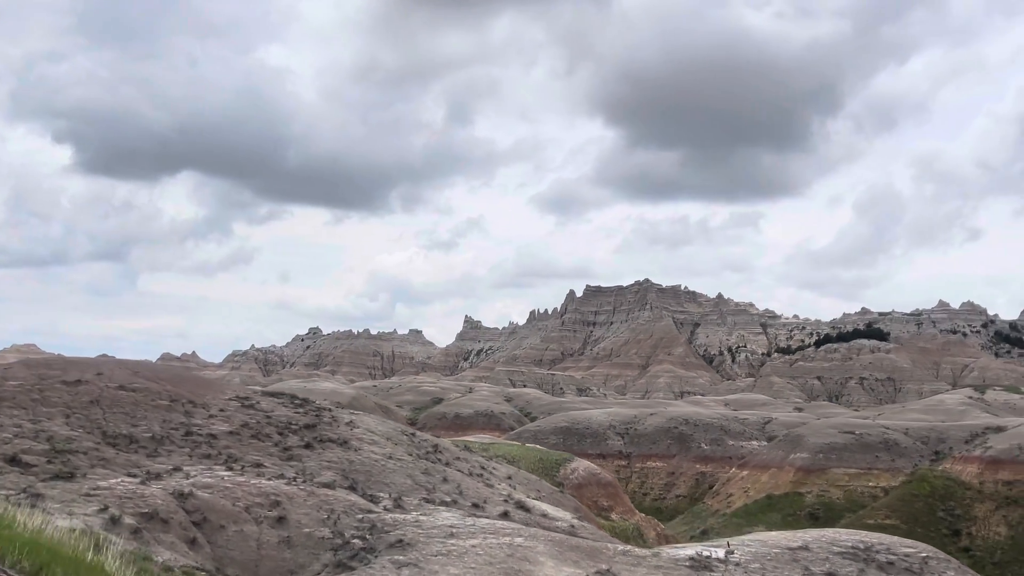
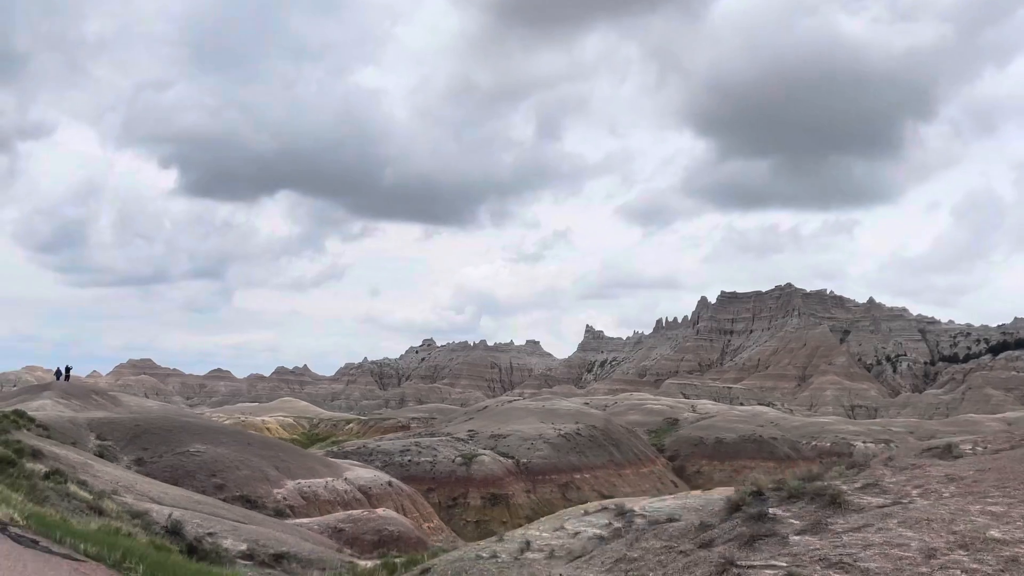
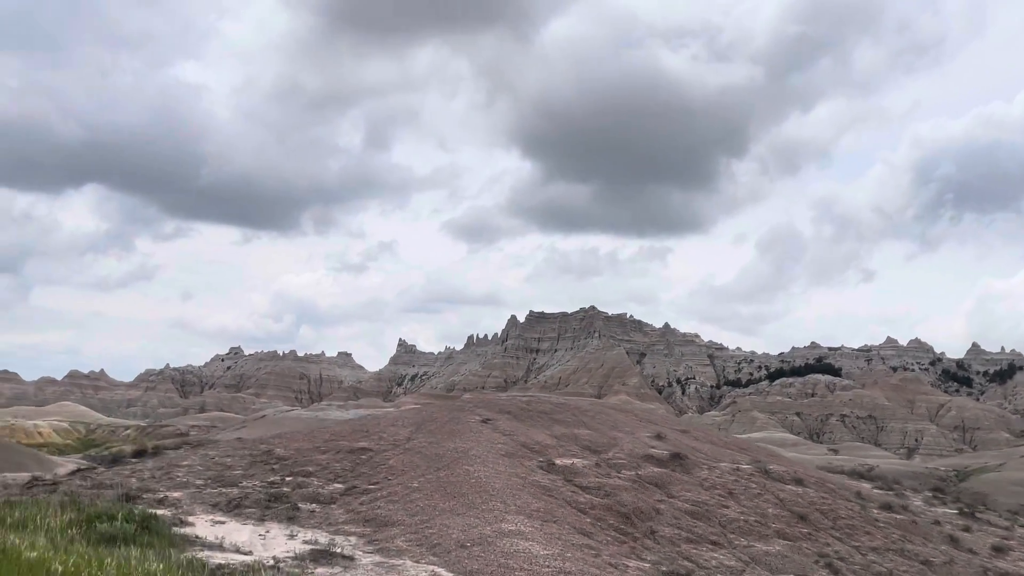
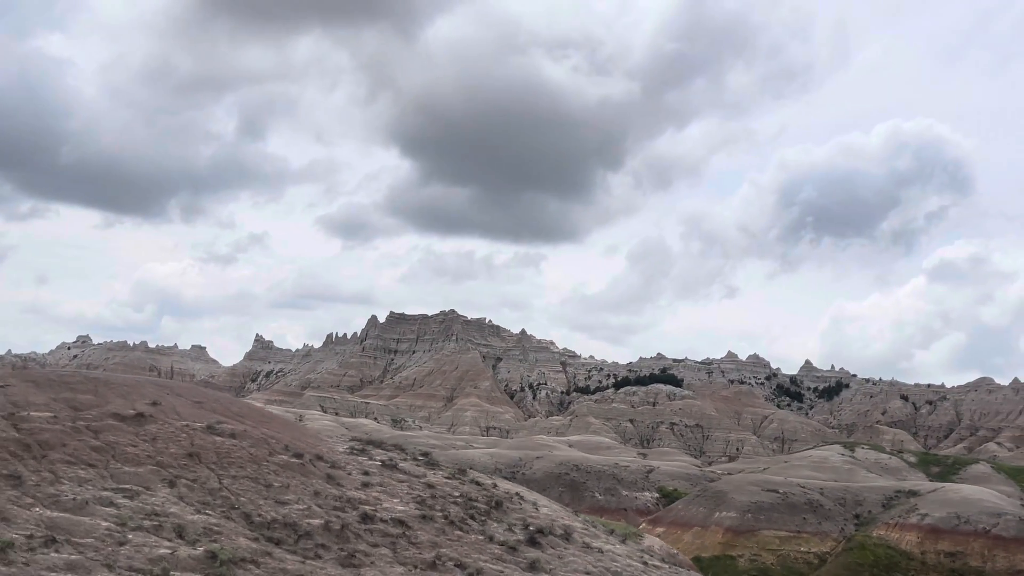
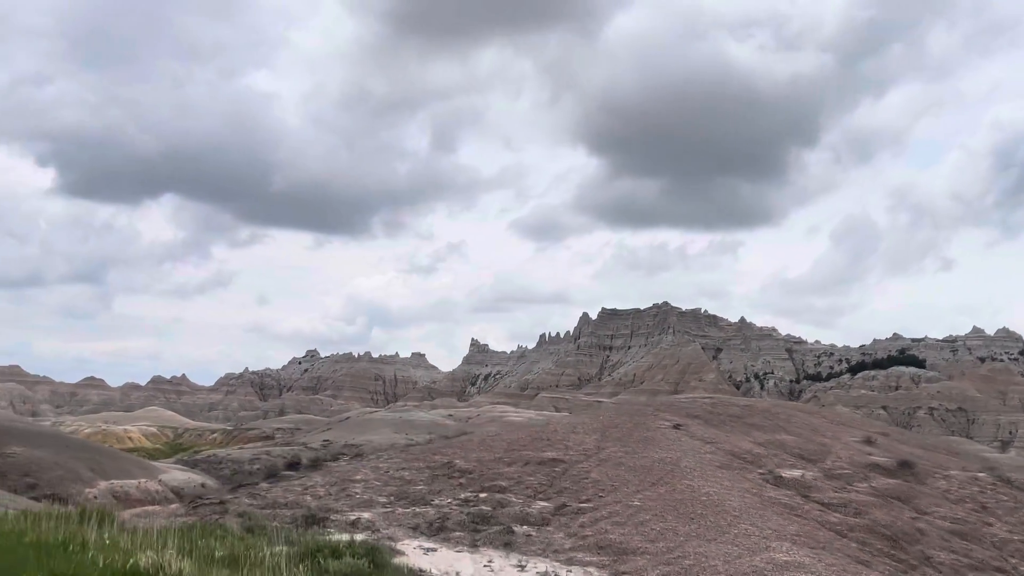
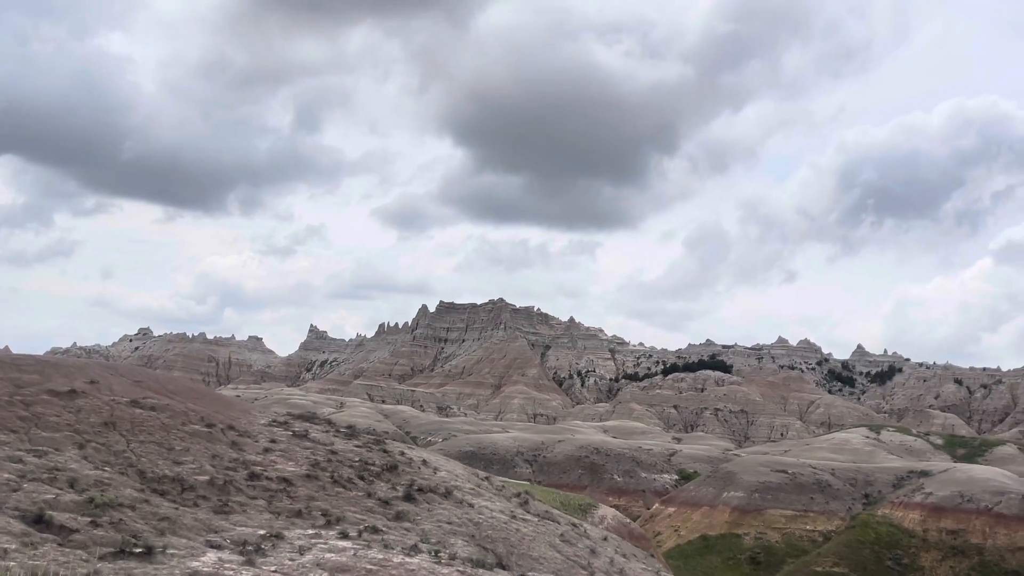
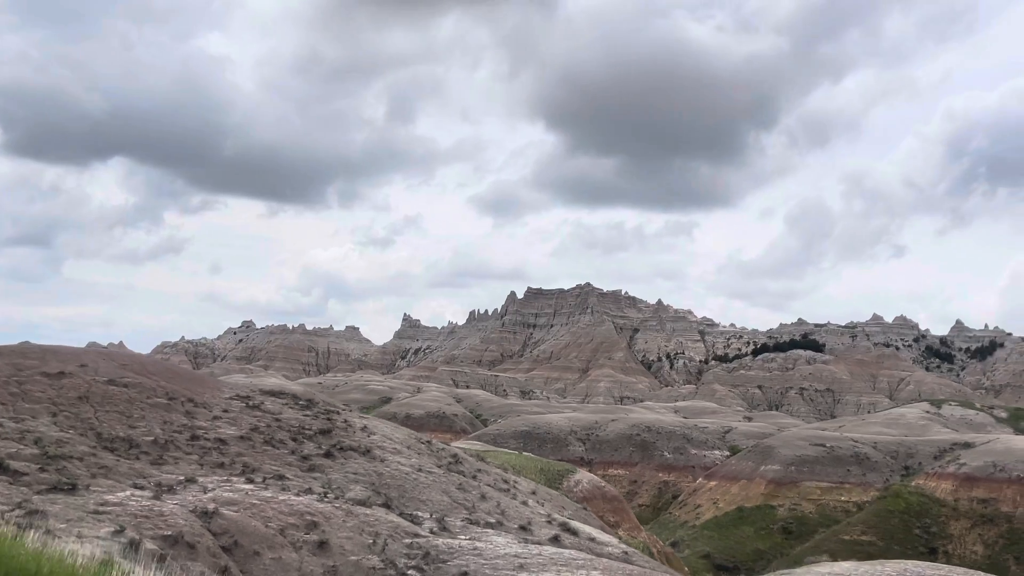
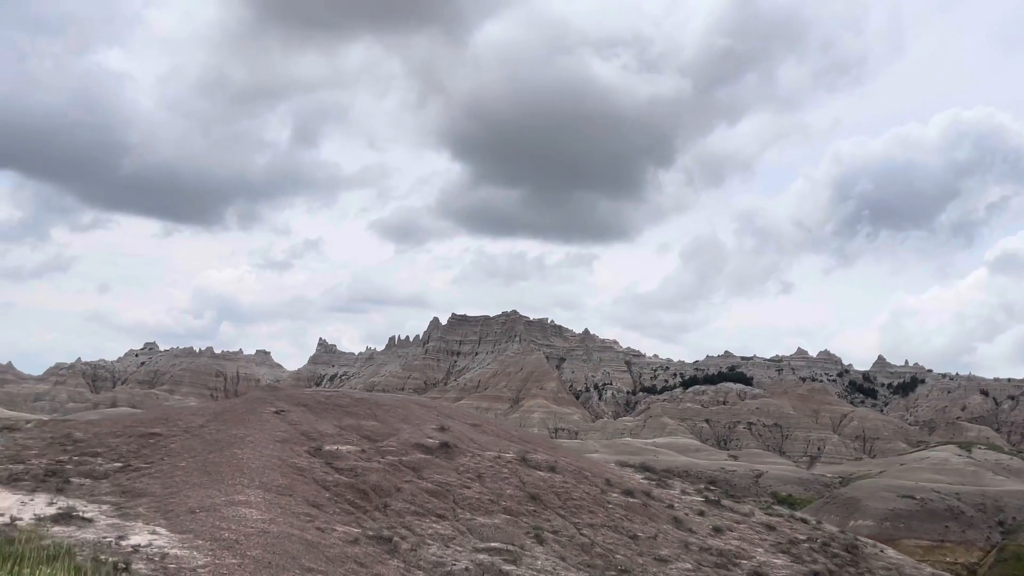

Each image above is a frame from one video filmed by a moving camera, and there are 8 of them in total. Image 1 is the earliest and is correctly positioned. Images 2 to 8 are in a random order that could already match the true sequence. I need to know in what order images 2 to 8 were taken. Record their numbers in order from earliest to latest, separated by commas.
7, 6, 4, 8, 3, 5, 2
